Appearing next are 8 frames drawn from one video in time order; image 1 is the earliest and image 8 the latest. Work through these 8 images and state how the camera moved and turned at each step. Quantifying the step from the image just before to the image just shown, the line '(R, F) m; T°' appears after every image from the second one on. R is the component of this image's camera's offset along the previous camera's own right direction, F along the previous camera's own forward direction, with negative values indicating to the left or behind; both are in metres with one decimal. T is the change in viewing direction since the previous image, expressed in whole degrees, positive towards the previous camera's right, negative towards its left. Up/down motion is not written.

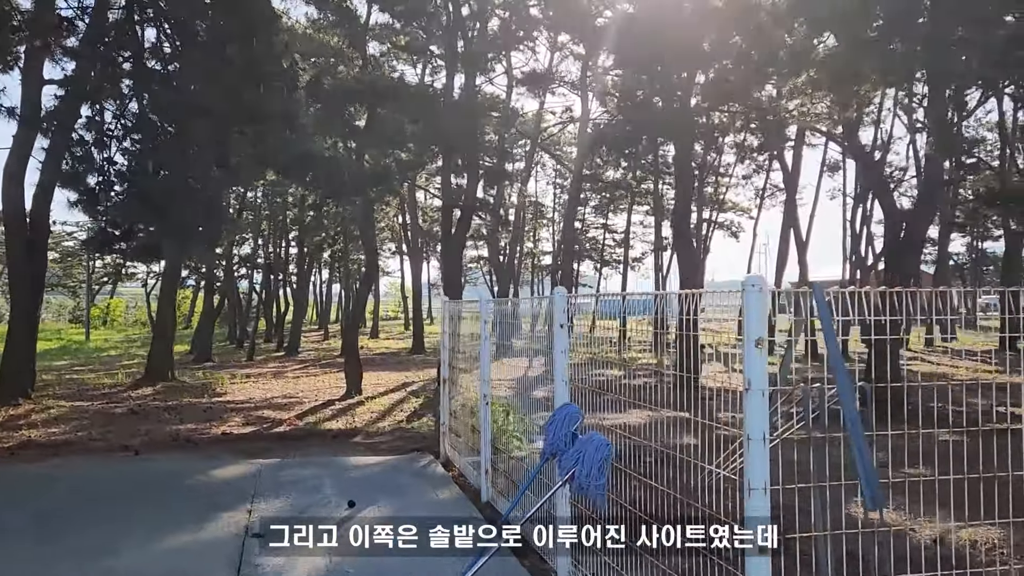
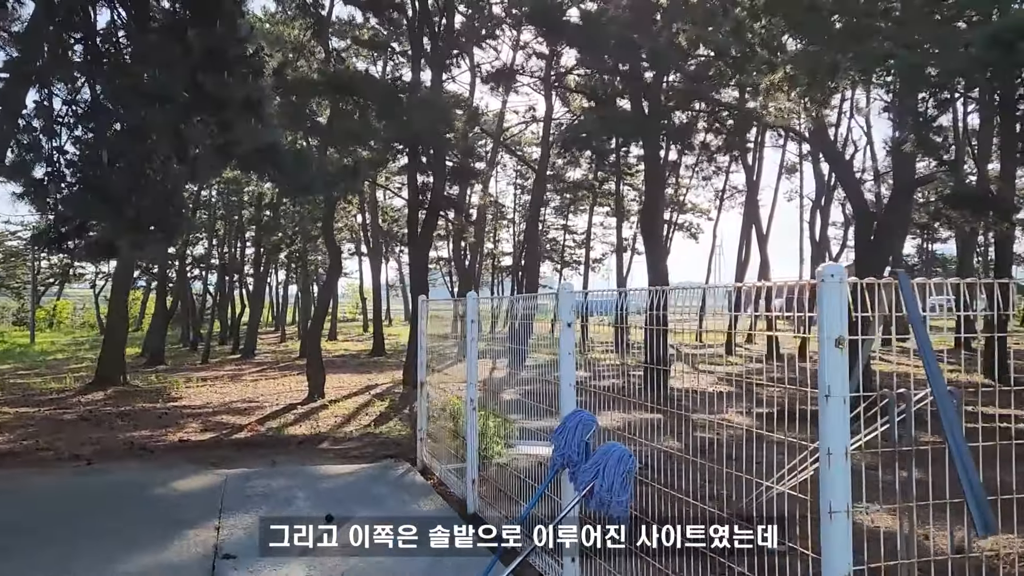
(-0.1, +0.2) m; +3°
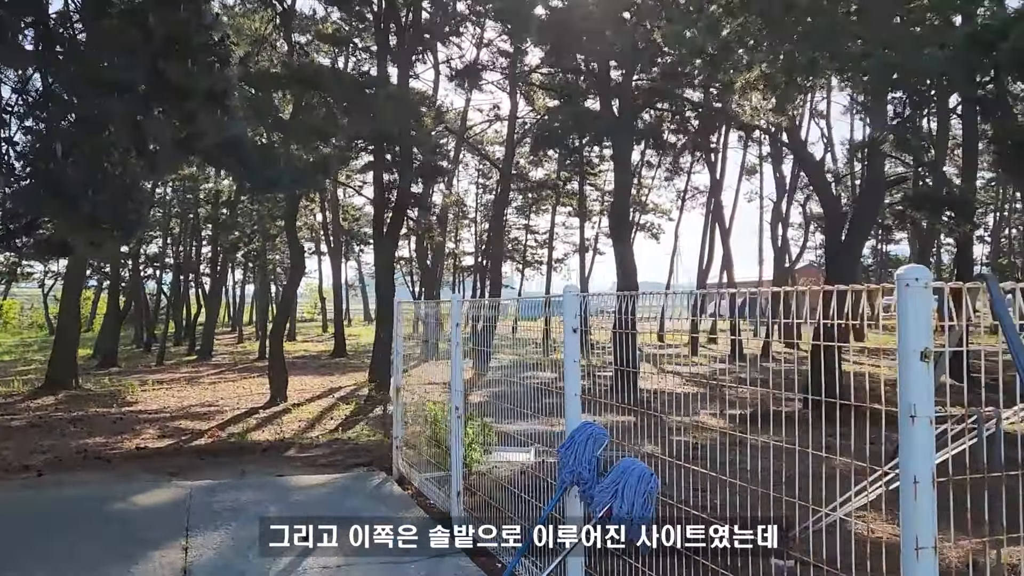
(-0.1, +0.2) m; +3°
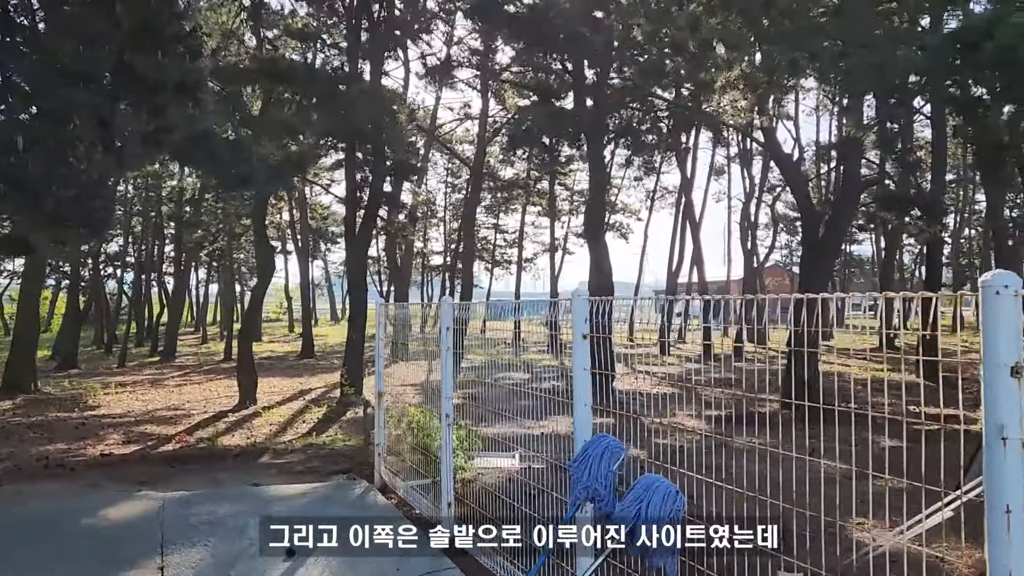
(-0.1, +0.1) m; +2°
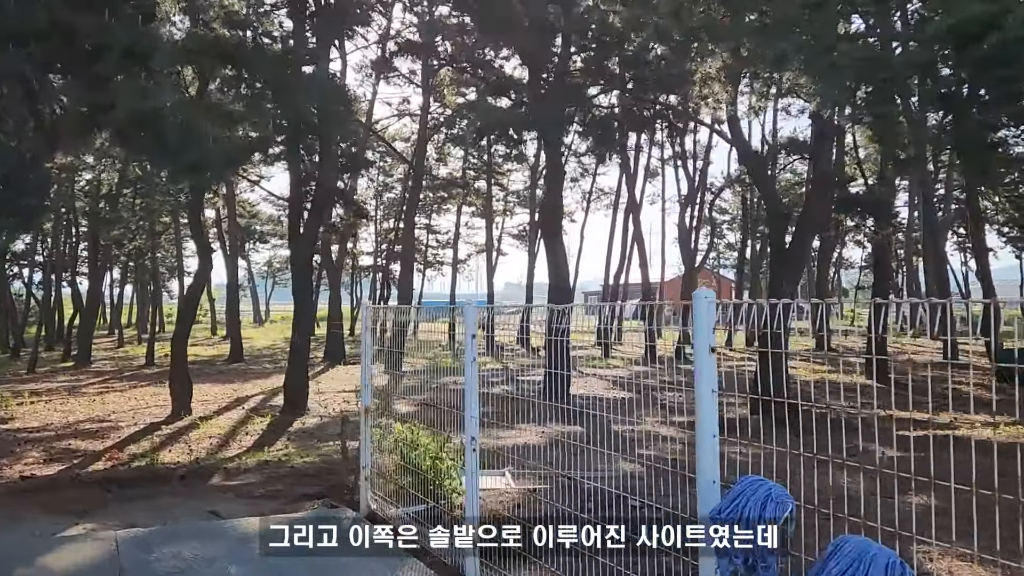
(-0.4, +0.5) m; +5°
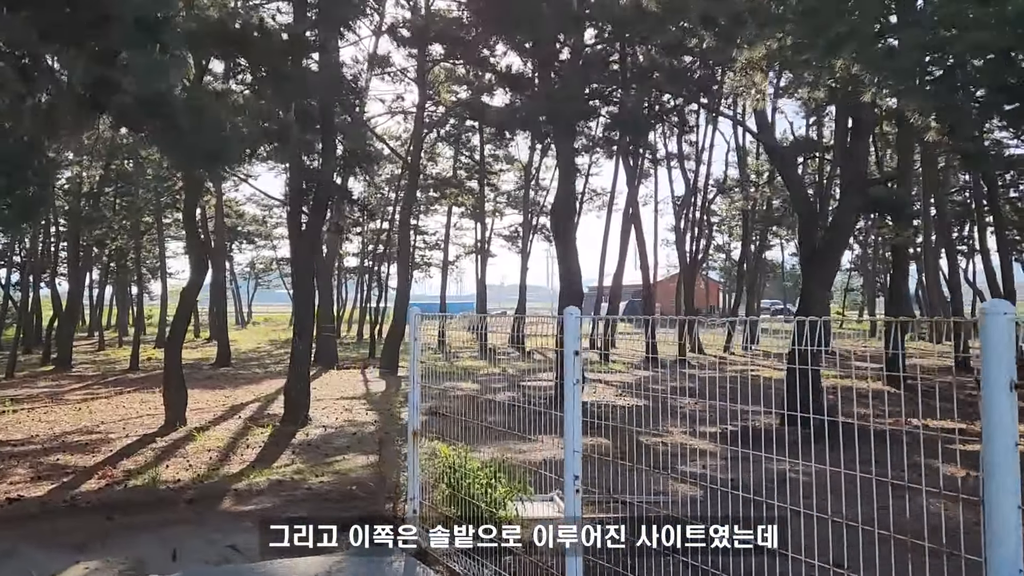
(-0.4, +0.5) m; +1°
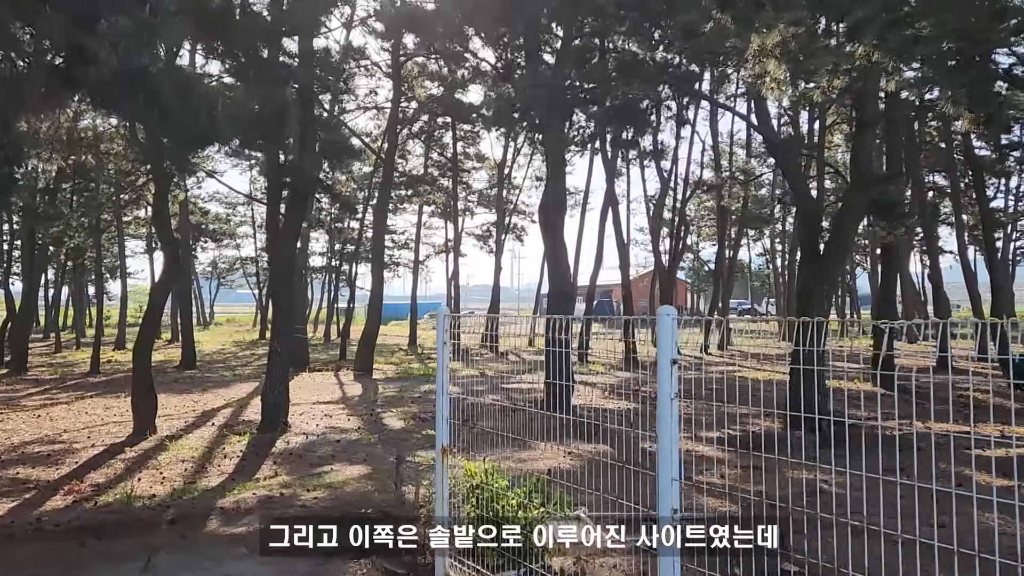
(-0.3, +0.4) m; +3°
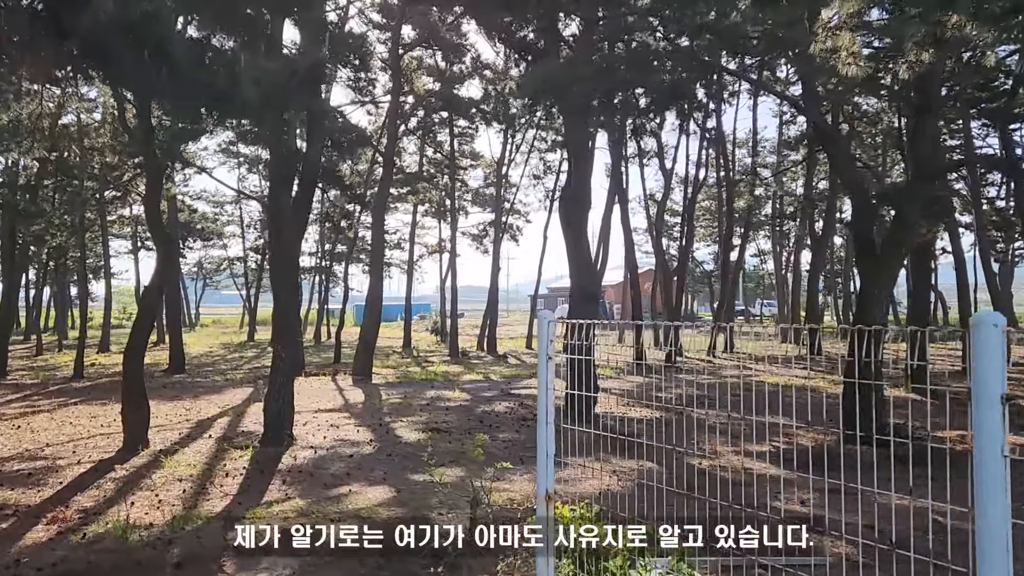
(-0.4, +0.7) m; +1°
